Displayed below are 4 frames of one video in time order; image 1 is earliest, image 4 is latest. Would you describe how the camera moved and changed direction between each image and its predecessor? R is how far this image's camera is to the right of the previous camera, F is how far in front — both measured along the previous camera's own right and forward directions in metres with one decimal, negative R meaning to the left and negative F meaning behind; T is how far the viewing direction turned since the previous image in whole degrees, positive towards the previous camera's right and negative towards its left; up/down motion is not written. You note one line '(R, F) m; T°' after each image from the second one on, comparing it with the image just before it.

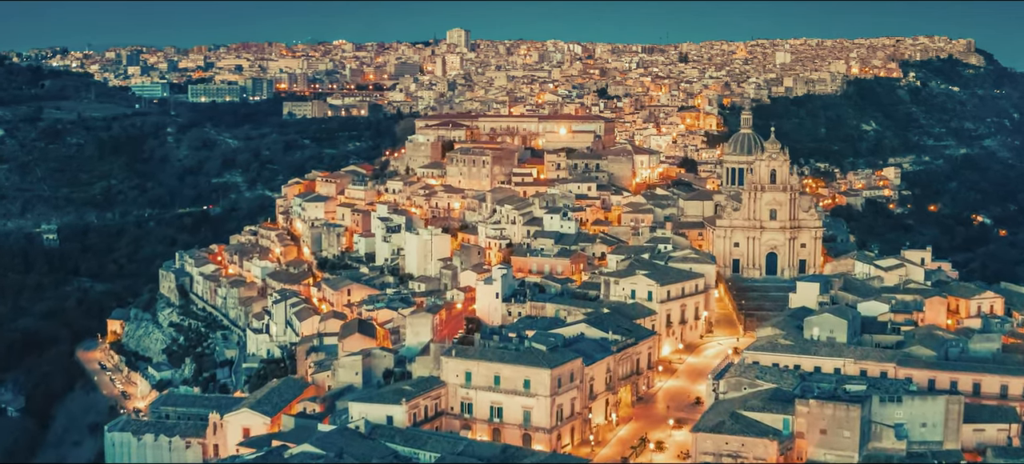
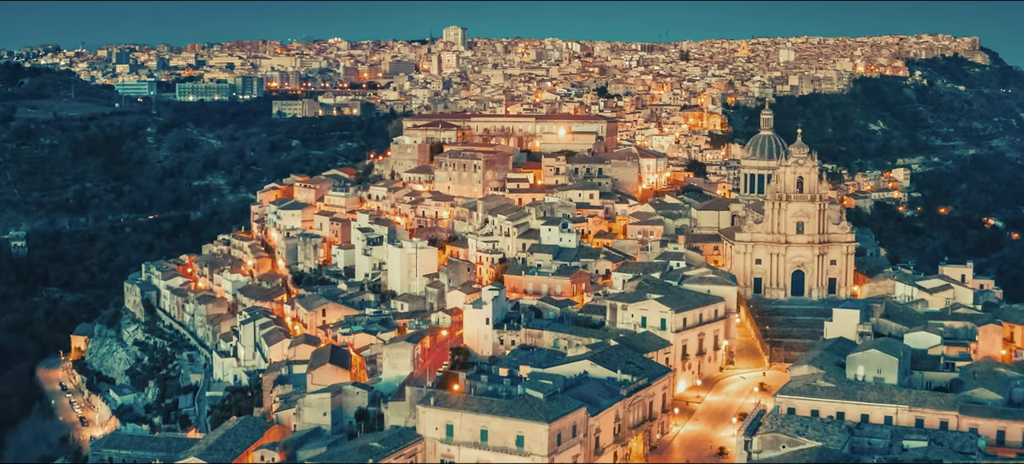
(+0.2, +5.1) m; 0°
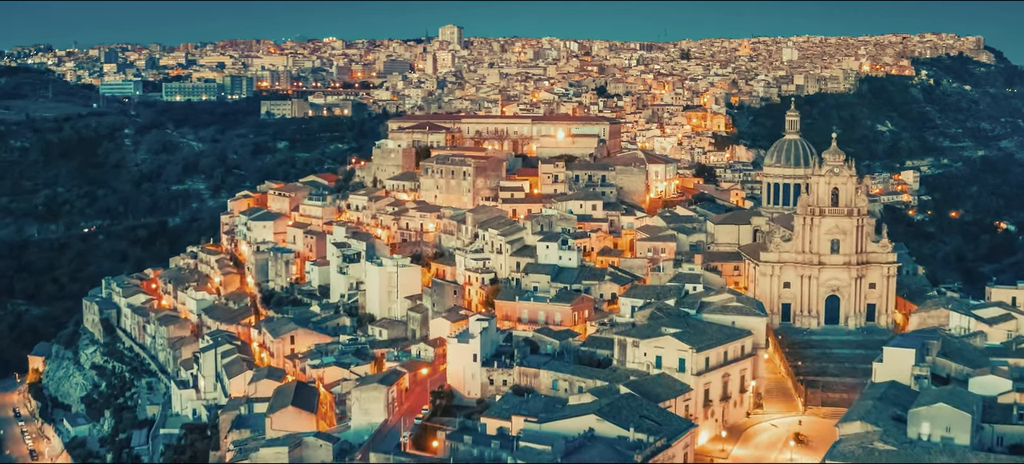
(+0.2, +5.1) m; 0°
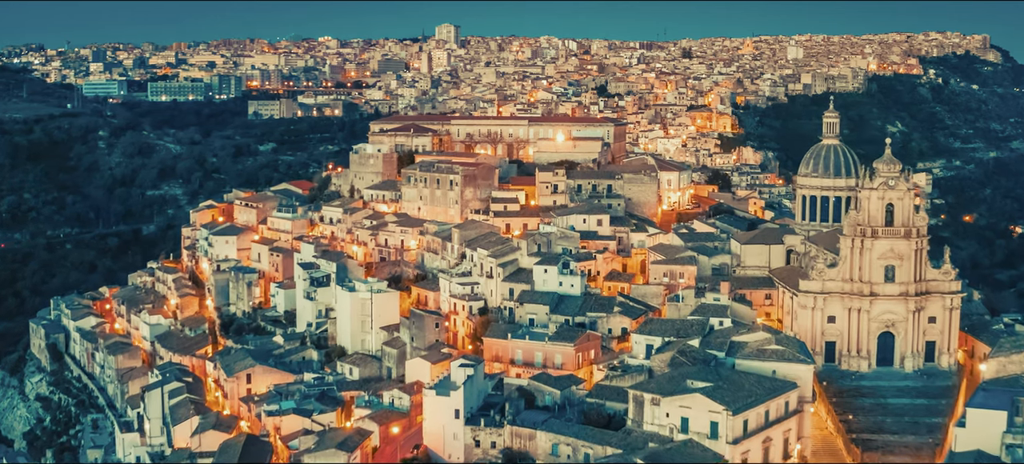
(+0.2, +5.6) m; 0°
